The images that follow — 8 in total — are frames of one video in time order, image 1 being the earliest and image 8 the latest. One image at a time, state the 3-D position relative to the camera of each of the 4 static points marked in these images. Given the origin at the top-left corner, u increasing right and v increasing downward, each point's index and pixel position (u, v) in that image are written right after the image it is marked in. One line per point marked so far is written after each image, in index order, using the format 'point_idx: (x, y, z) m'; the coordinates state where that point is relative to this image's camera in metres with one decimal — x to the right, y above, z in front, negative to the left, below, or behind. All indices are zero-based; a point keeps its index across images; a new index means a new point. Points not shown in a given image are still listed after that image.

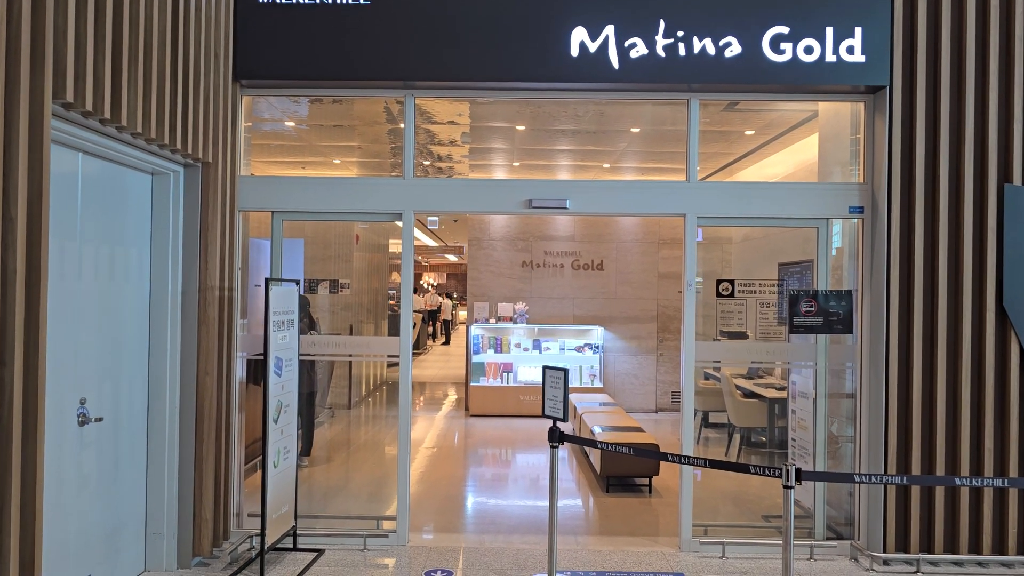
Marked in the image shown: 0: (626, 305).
0: (+1.3, -0.2, +10.0) m
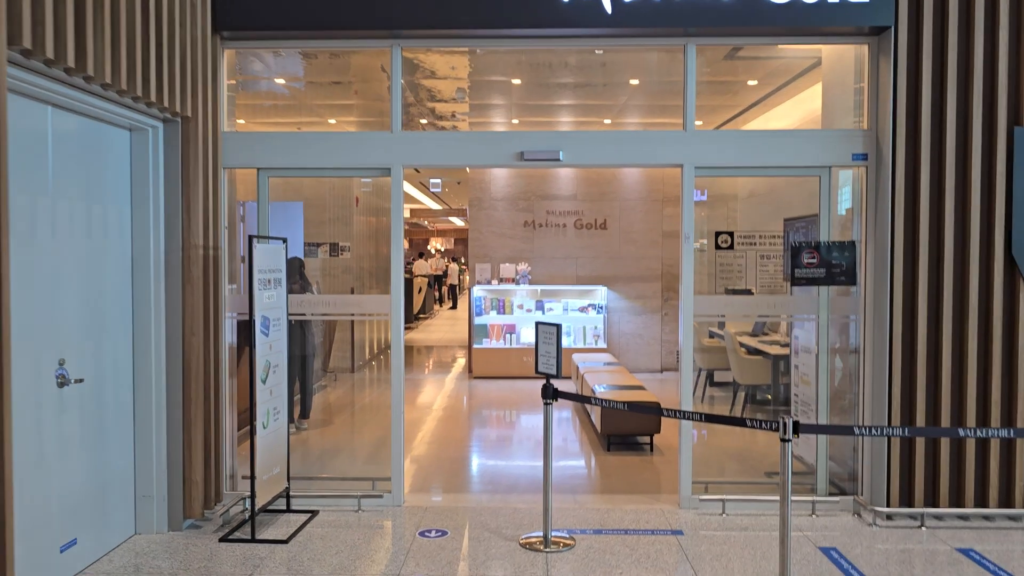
0: (+1.4, +0.3, +9.9) m
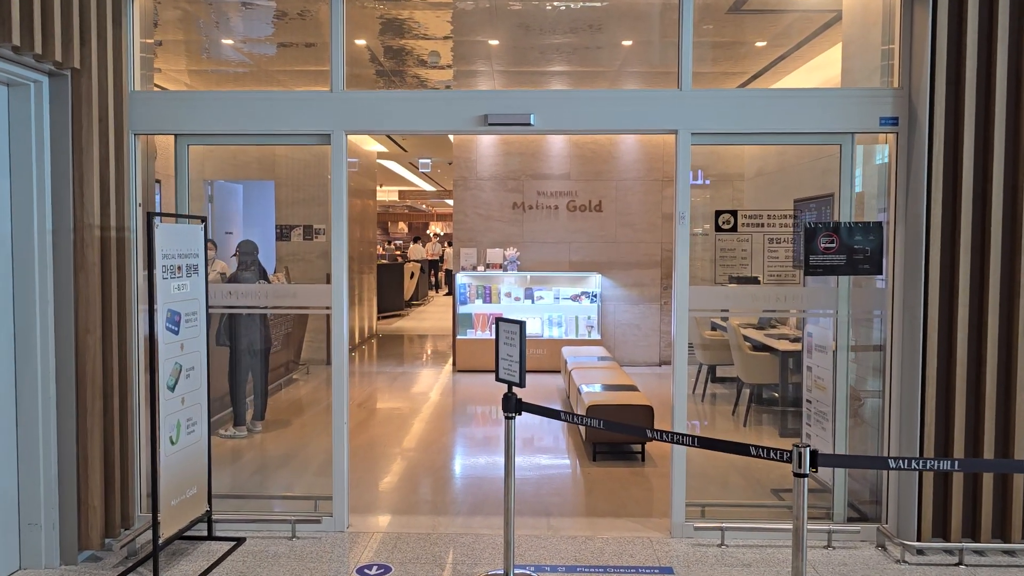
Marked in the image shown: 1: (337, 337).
0: (+1.2, +0.4, +9.1) m
1: (-0.8, -0.2, +4.0) m
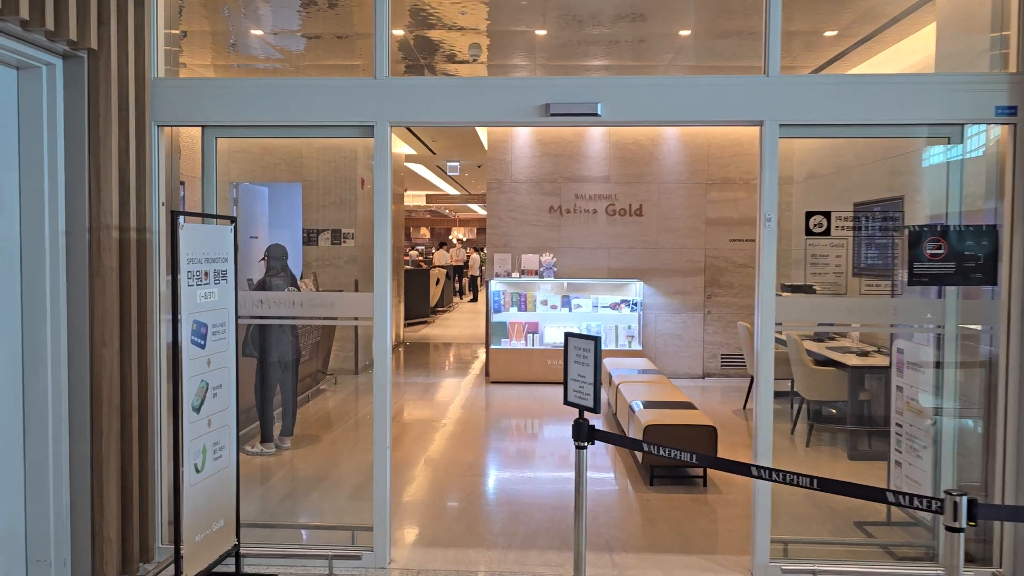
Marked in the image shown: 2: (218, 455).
0: (+1.6, +0.3, +8.7) m
1: (-0.6, -0.3, +3.6) m
2: (-1.1, -0.6, +3.2) m
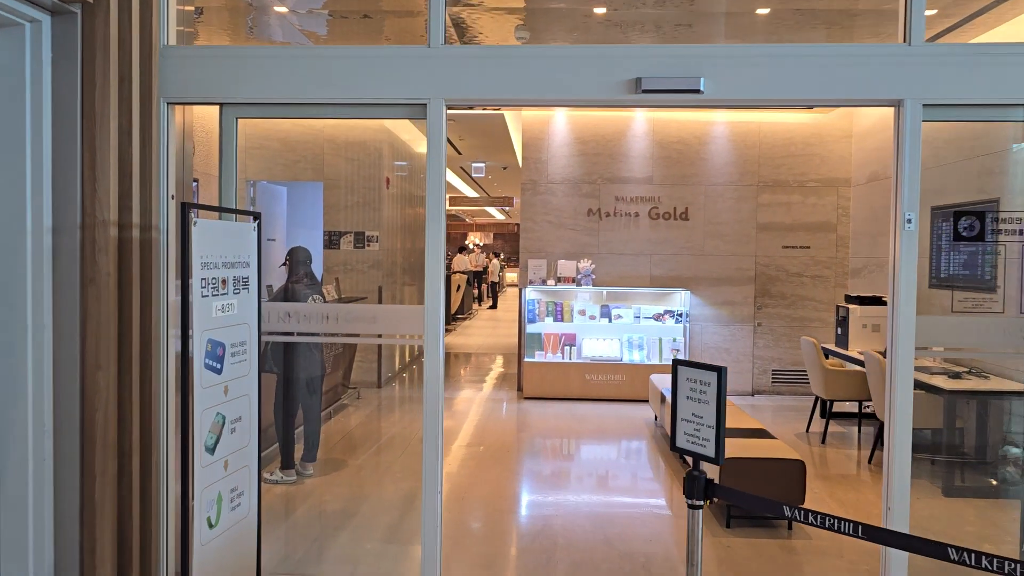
0: (+1.9, +0.2, +8.1) m
1: (-0.3, -0.3, +3.0) m
2: (-0.8, -0.7, +2.6) m
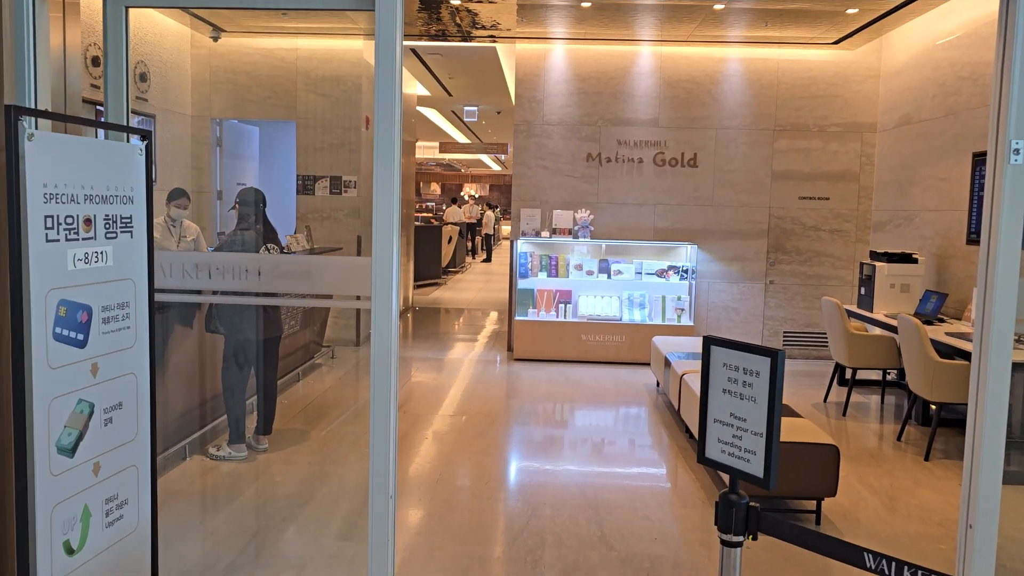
0: (+1.8, +0.6, +7.4) m
1: (-0.4, -0.2, +2.4) m
2: (-0.9, -0.5, +2.0) m
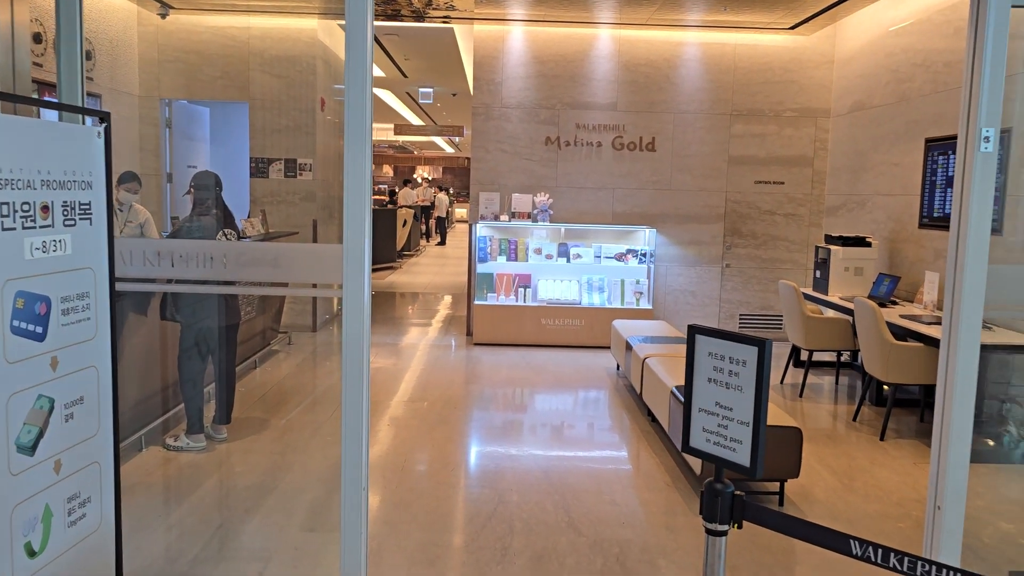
0: (+1.5, +0.8, +7.5) m
1: (-0.4, -0.1, +2.3) m
2: (-1.0, -0.5, +1.9) m
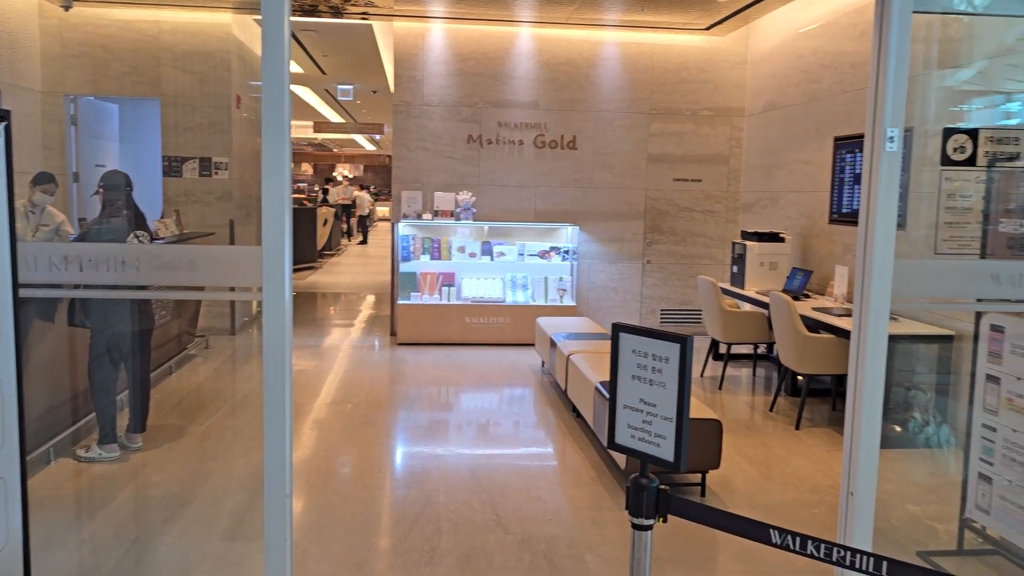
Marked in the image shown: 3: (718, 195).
0: (+0.8, +0.8, +7.6) m
1: (-0.6, -0.1, +2.3) m
2: (-1.1, -0.5, +1.8) m
3: (+1.8, +0.8, +7.6) m
